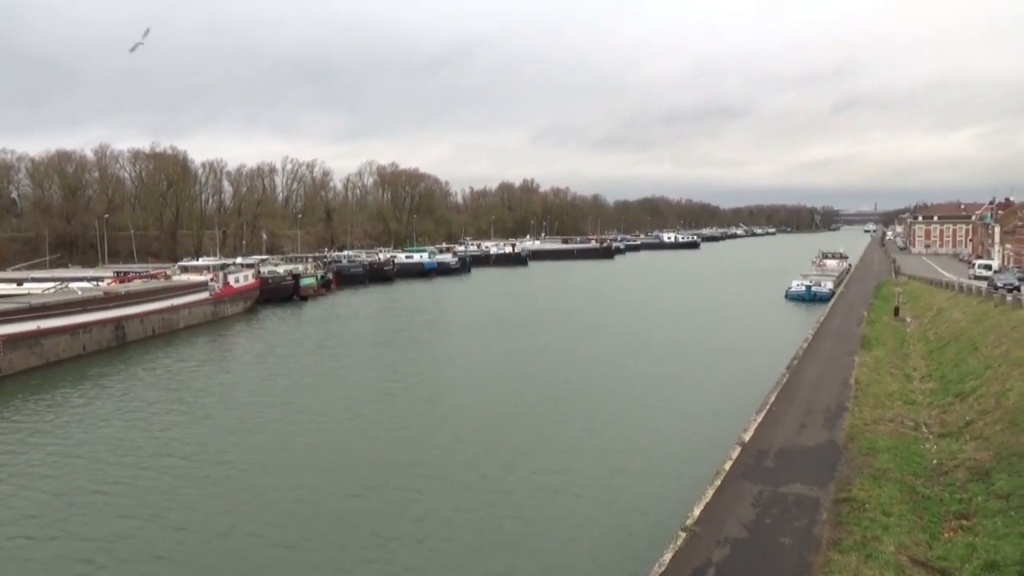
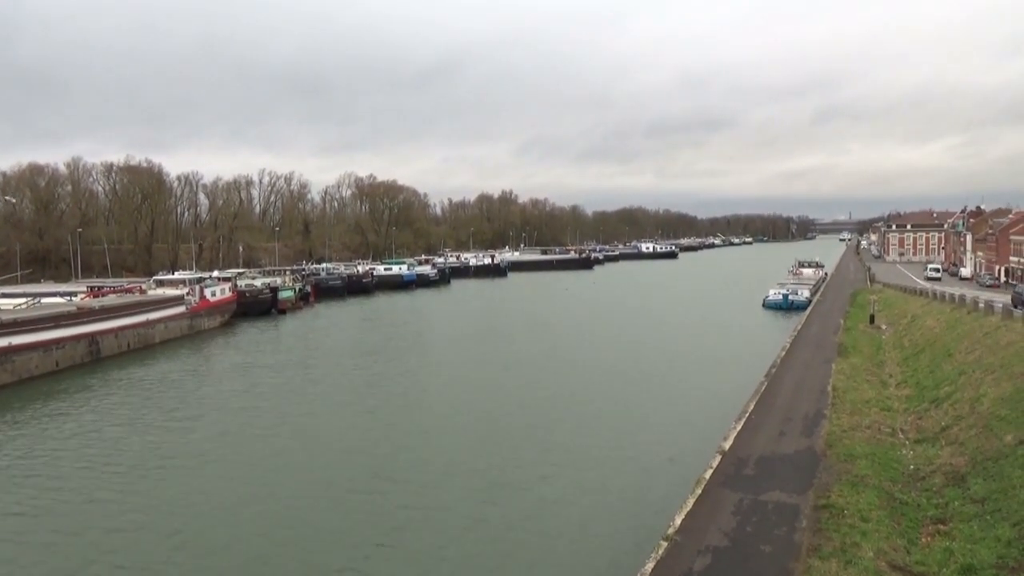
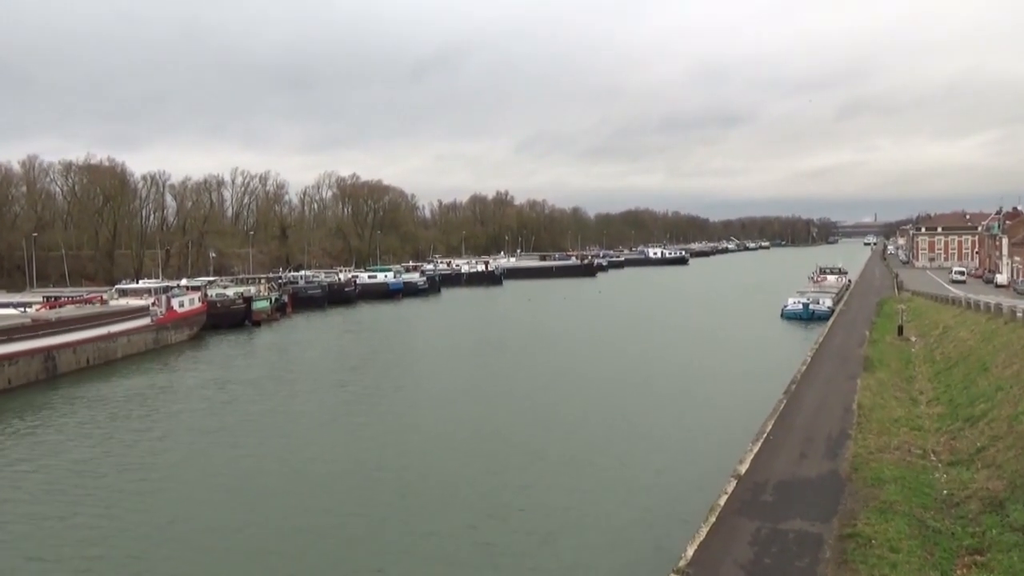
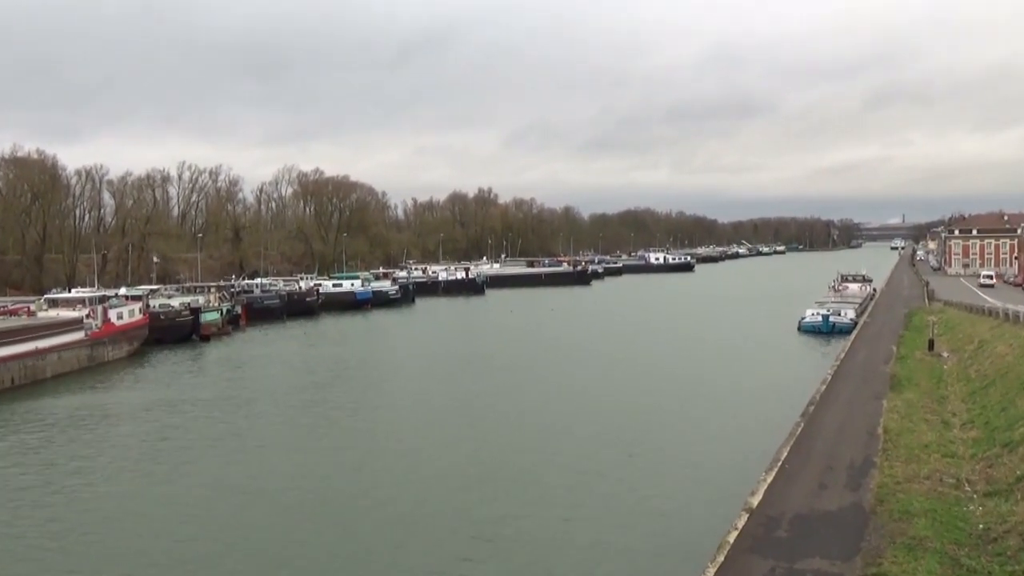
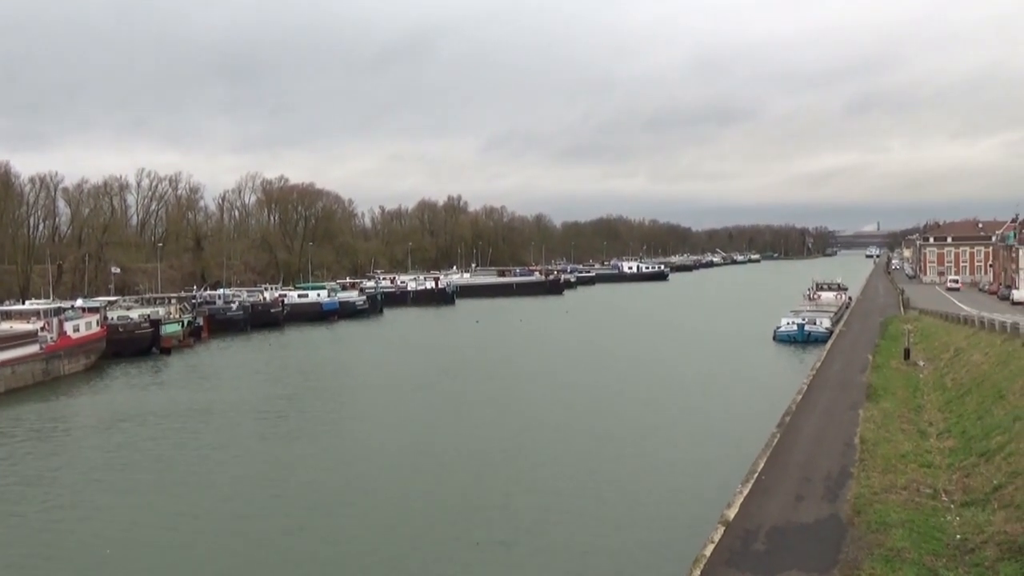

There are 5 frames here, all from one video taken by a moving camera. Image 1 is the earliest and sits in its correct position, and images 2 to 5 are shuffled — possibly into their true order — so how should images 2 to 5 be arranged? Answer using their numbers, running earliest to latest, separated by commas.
2, 3, 4, 5
